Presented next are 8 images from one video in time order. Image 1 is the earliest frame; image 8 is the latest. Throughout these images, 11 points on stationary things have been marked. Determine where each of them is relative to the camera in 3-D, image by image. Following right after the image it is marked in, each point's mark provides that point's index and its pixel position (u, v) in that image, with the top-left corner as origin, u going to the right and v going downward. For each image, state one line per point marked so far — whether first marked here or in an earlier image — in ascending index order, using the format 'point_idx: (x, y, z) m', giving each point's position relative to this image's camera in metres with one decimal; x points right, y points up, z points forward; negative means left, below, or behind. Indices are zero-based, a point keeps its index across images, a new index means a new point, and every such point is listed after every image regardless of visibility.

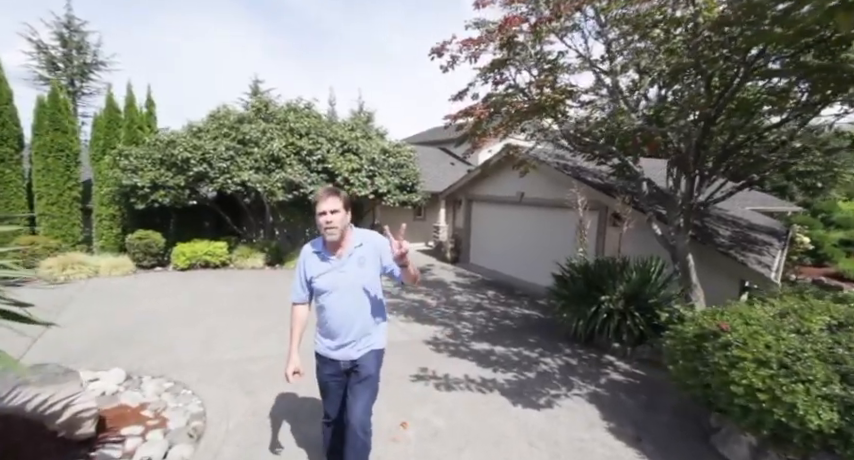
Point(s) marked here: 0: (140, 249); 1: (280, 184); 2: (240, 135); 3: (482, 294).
0: (-8.2, -0.5, +11.8) m
1: (-4.0, +1.2, +11.2) m
2: (-5.1, +2.6, +11.3) m
3: (+1.2, -1.5, +9.4) m
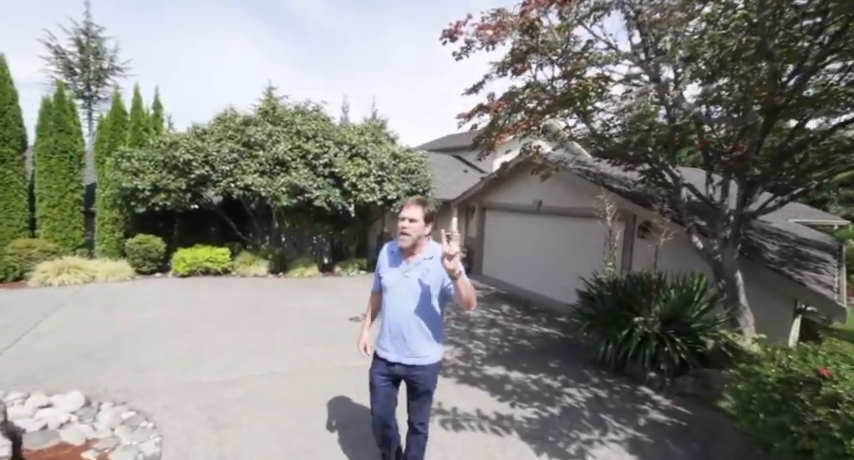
0: (-7.9, -0.6, +11.3) m
1: (-3.7, +1.1, +10.7) m
2: (-4.7, +2.4, +10.9) m
3: (+1.4, -1.7, +8.7) m
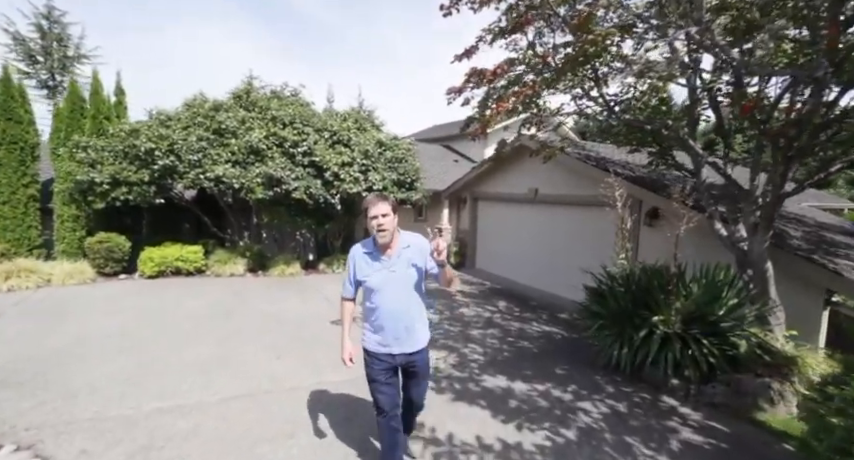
0: (-8.2, -0.6, +10.4) m
1: (-4.0, +1.2, +9.8) m
2: (-5.1, +2.5, +10.0) m
3: (+1.2, -1.5, +8.0) m
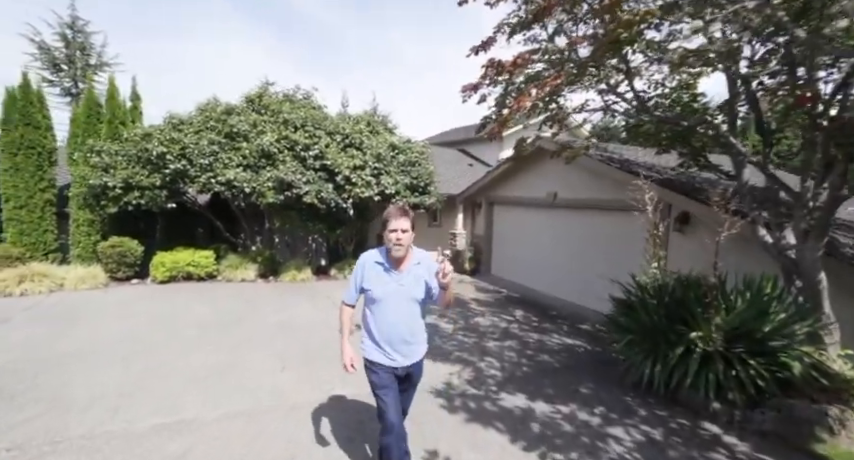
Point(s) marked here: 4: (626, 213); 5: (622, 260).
0: (-7.8, -0.7, +10.3) m
1: (-3.7, +1.1, +9.6) m
2: (-4.7, +2.4, +9.9) m
3: (+1.5, -1.6, +7.6) m
4: (+3.4, +0.3, +7.2) m
5: (+3.5, -0.5, +7.3) m
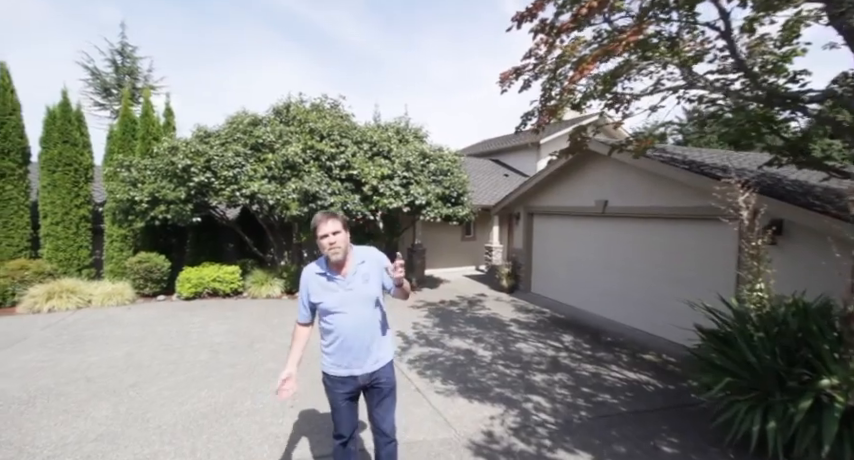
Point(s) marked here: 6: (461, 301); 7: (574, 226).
0: (-7.0, -1.1, +10.1) m
1: (-2.9, +0.8, +9.1) m
2: (-4.0, +2.1, +9.5) m
3: (+2.0, -1.8, +6.6) m
4: (+4.0, +0.1, +6.1) m
5: (+4.0, -0.7, +6.2) m
6: (+0.8, -1.7, +9.8) m
7: (+3.2, +0.1, +9.0) m
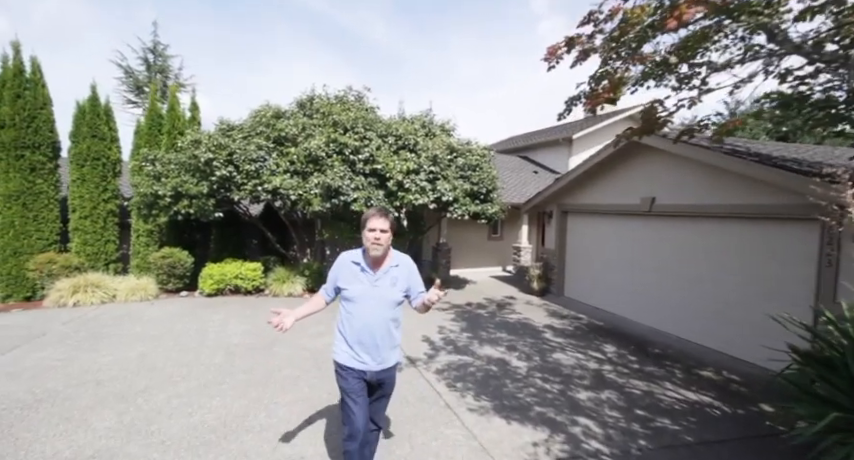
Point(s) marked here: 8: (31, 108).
0: (-6.4, -0.9, +10.0) m
1: (-2.3, +0.8, +8.8) m
2: (-3.4, +2.2, +9.2) m
3: (+2.5, -1.8, +6.0) m
4: (+4.4, +0.1, +5.4) m
5: (+4.4, -0.7, +5.5) m
6: (+1.4, -1.7, +9.3) m
7: (+3.8, +0.1, +8.3) m
8: (-9.4, +2.9, +9.9) m
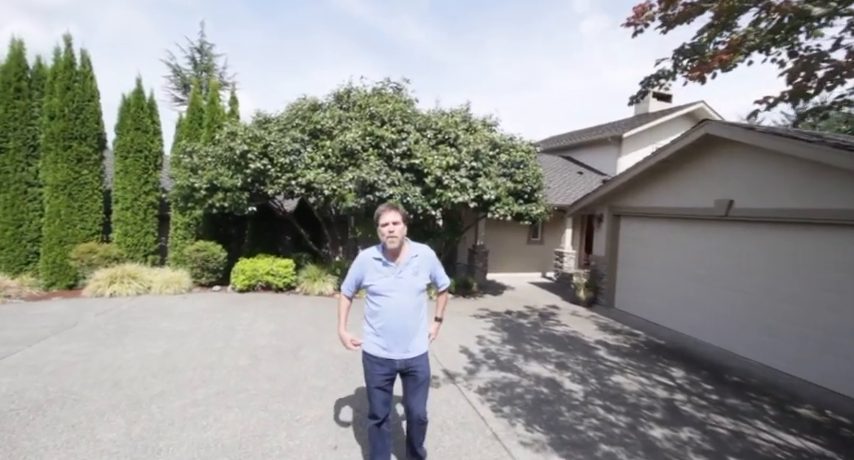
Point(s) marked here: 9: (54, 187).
0: (-5.5, -0.8, +9.9) m
1: (-1.5, +0.9, +8.4) m
2: (-2.5, +2.3, +8.9) m
3: (+3.0, -1.9, +5.2) m
4: (+4.9, 0.0, +4.4) m
5: (+4.9, -0.8, +4.5) m
6: (+2.2, -1.7, +8.5) m
7: (+4.5, 0.0, +7.4) m
8: (-8.4, +3.1, +10.0) m
9: (-8.9, +1.0, +9.9) m
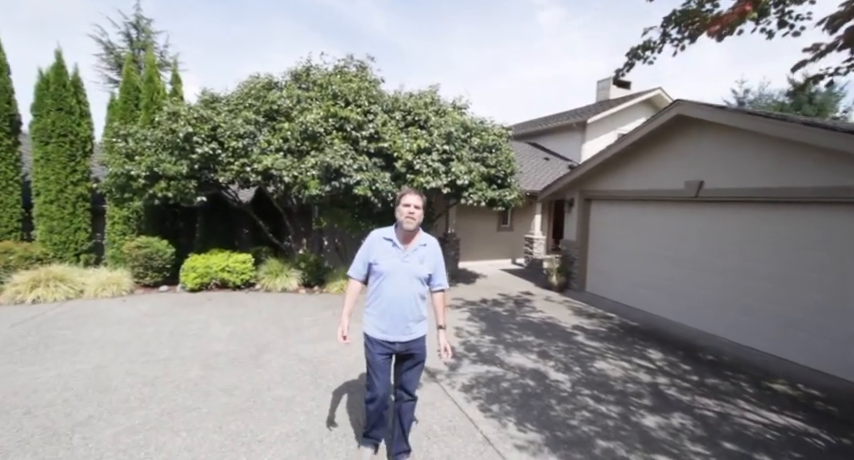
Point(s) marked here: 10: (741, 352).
0: (-6.2, -0.7, +9.0) m
1: (-2.1, +1.1, +7.8) m
2: (-3.1, +2.4, +8.2) m
3: (+2.7, -1.6, +5.1) m
4: (+4.6, +0.2, +4.4) m
5: (+4.6, -0.6, +4.6) m
6: (+1.6, -1.4, +8.3) m
7: (+4.0, +0.3, +7.4) m
8: (-9.2, +3.2, +8.7) m
9: (-9.6, +1.0, +8.6) m
10: (+4.3, -1.7, +5.6) m
